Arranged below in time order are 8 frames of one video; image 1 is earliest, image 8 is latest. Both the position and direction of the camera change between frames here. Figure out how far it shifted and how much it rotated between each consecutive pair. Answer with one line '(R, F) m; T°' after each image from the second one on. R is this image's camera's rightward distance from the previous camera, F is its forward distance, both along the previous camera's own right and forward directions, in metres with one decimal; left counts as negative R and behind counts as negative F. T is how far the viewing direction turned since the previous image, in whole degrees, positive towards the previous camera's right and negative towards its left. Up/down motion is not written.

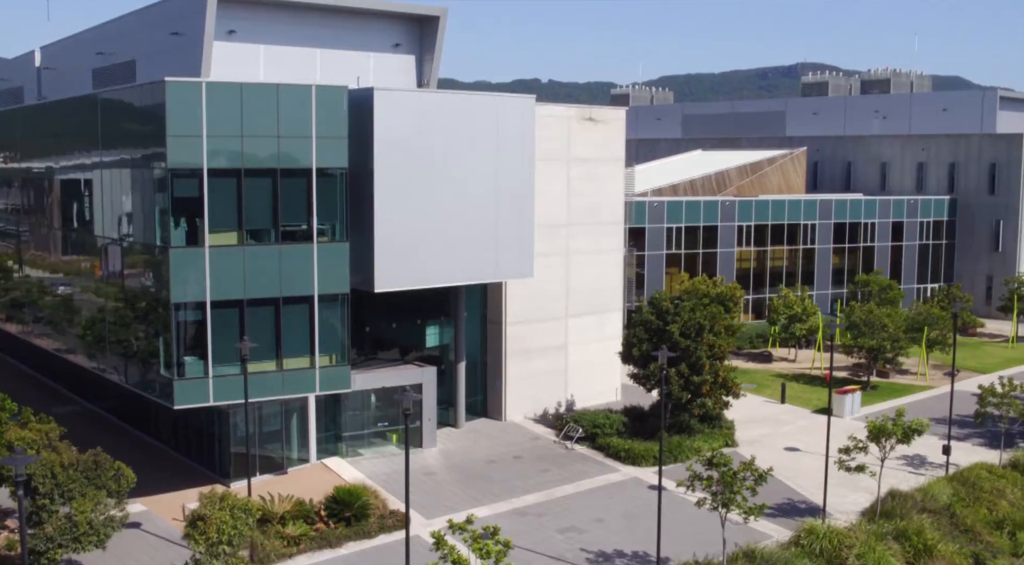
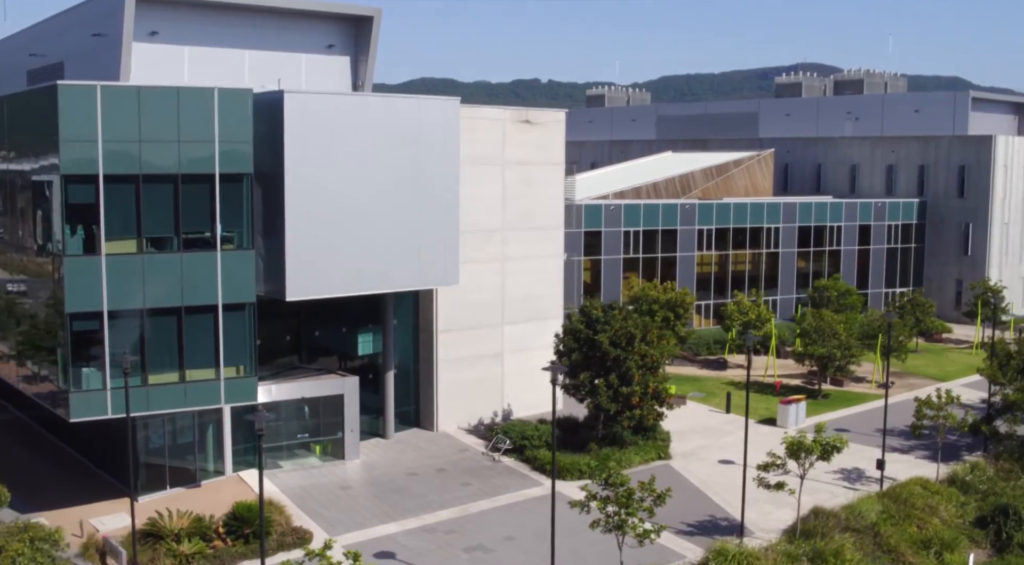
(+2.3, +0.8) m; 0°
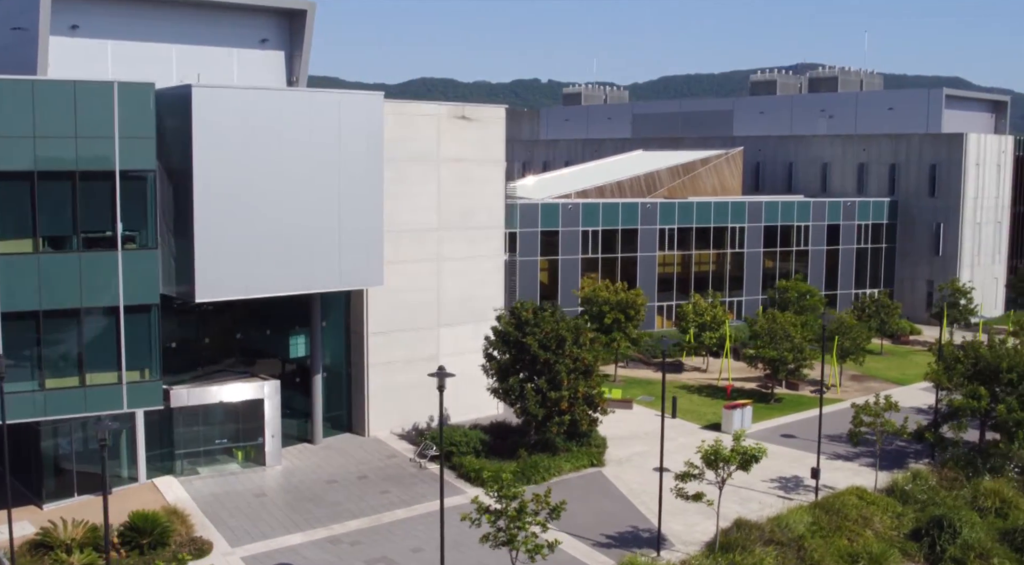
(+2.2, +1.0) m; 0°
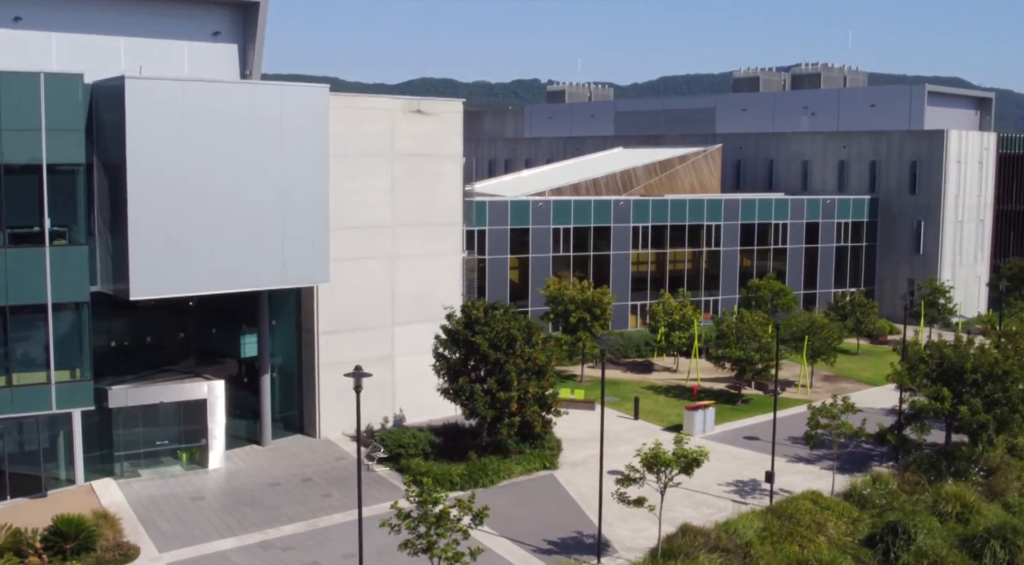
(+1.4, +0.8) m; 0°
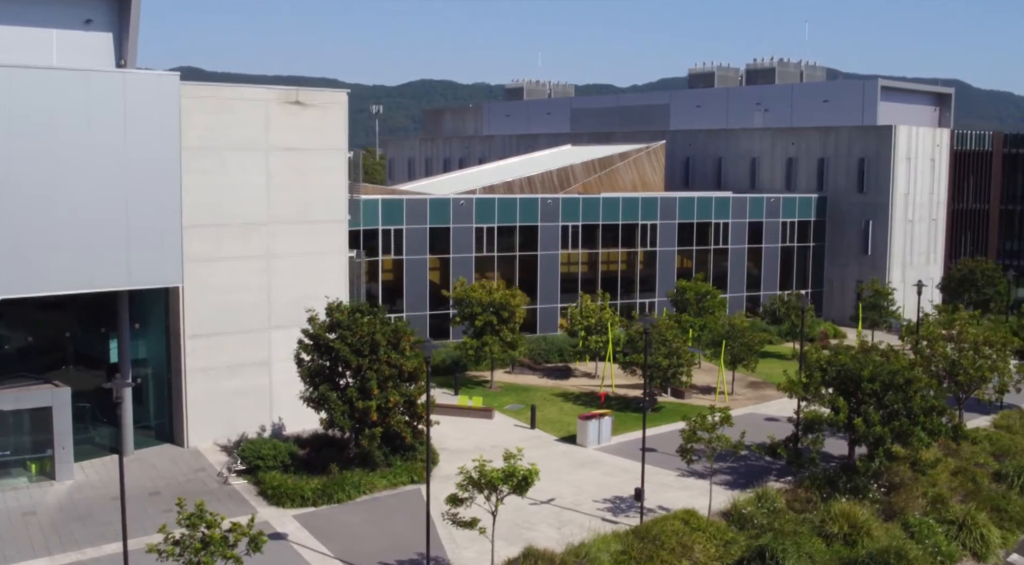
(+3.7, +1.8) m; -1°
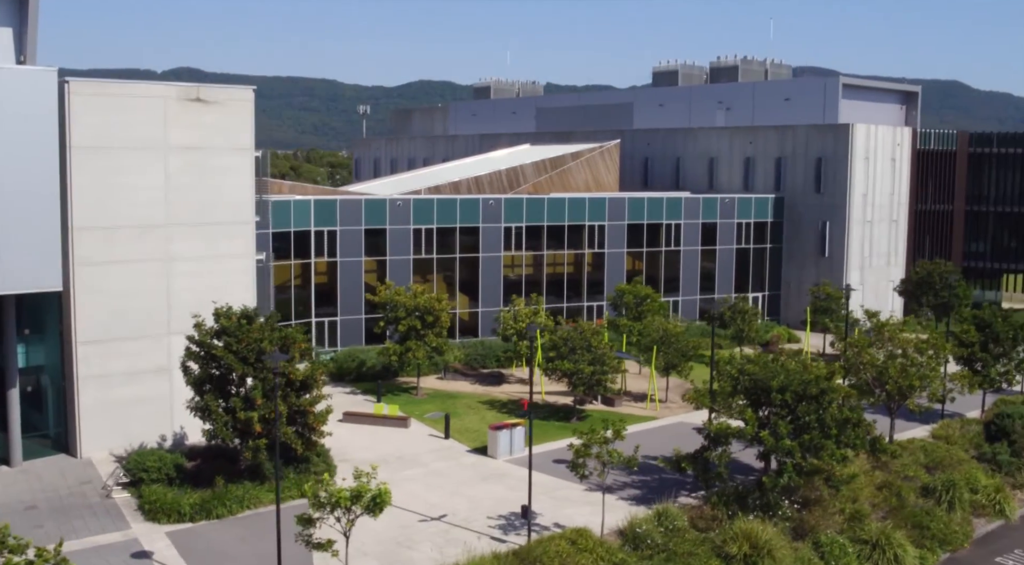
(+2.7, +1.2) m; -1°
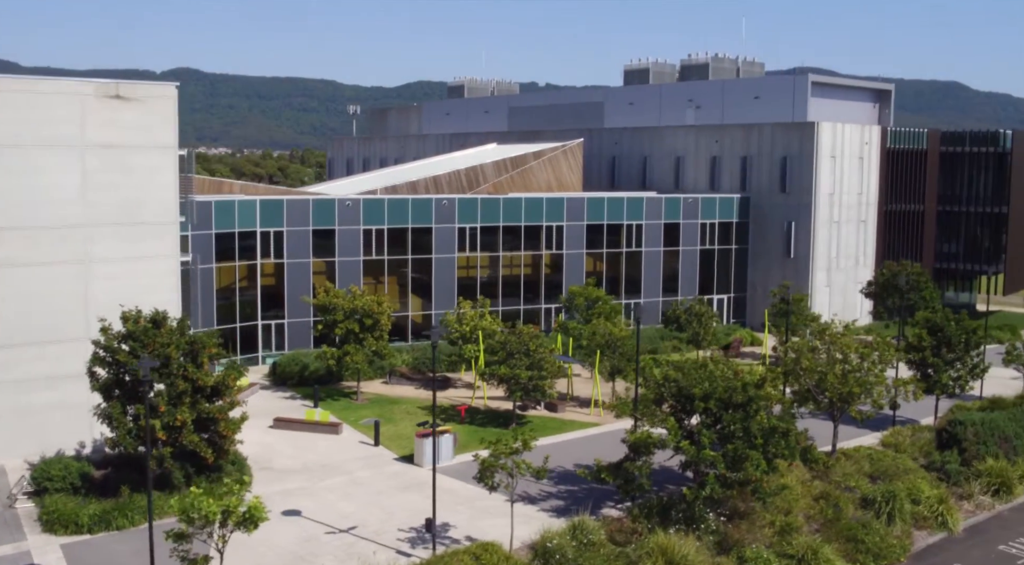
(+2.1, +0.9) m; -1°
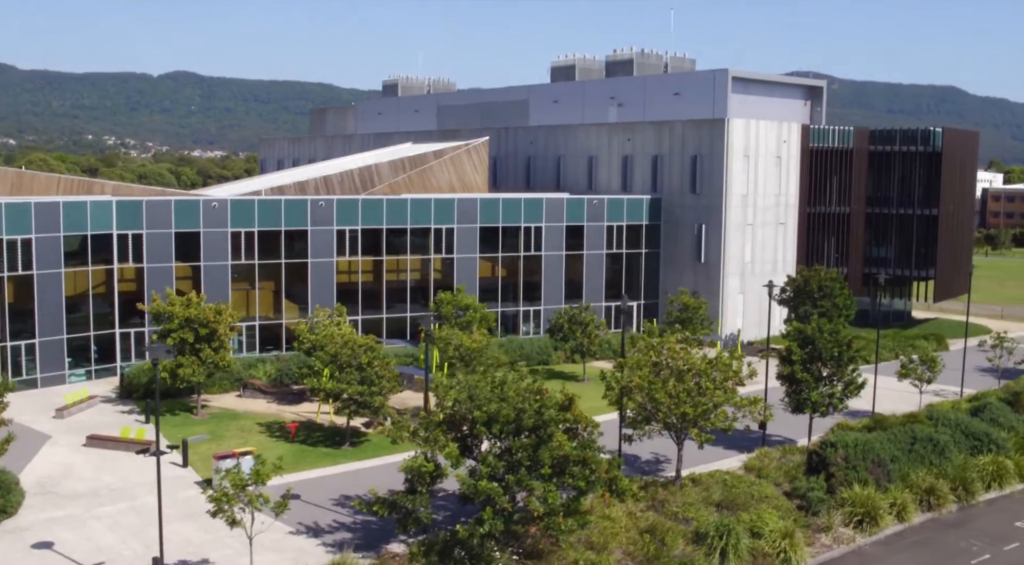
(+5.0, +2.5) m; -1°
